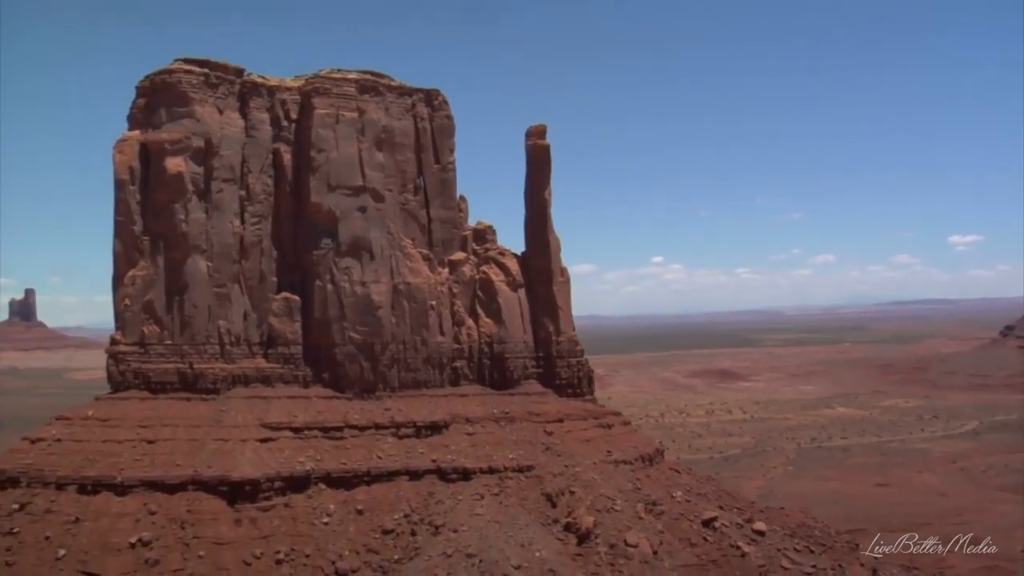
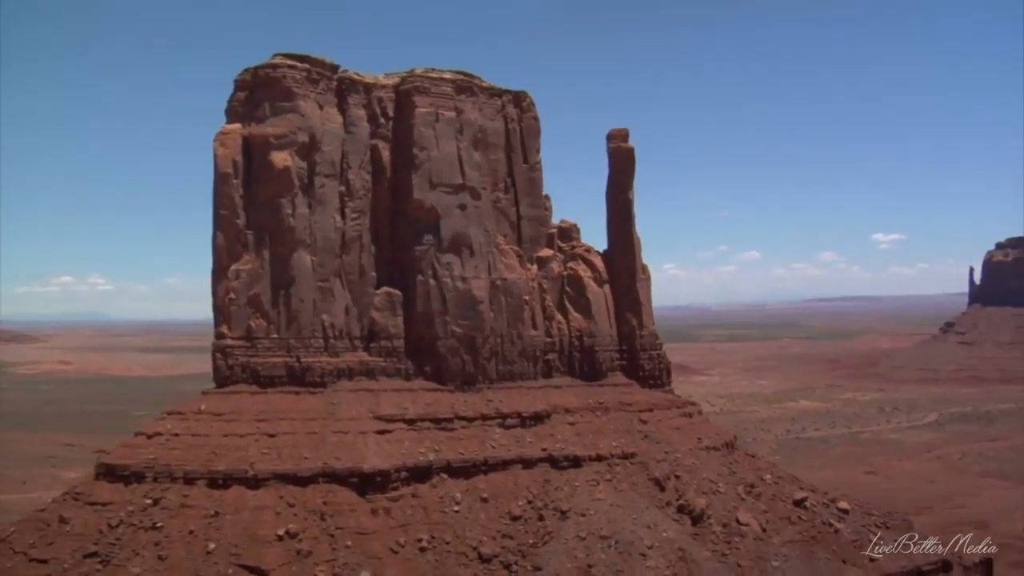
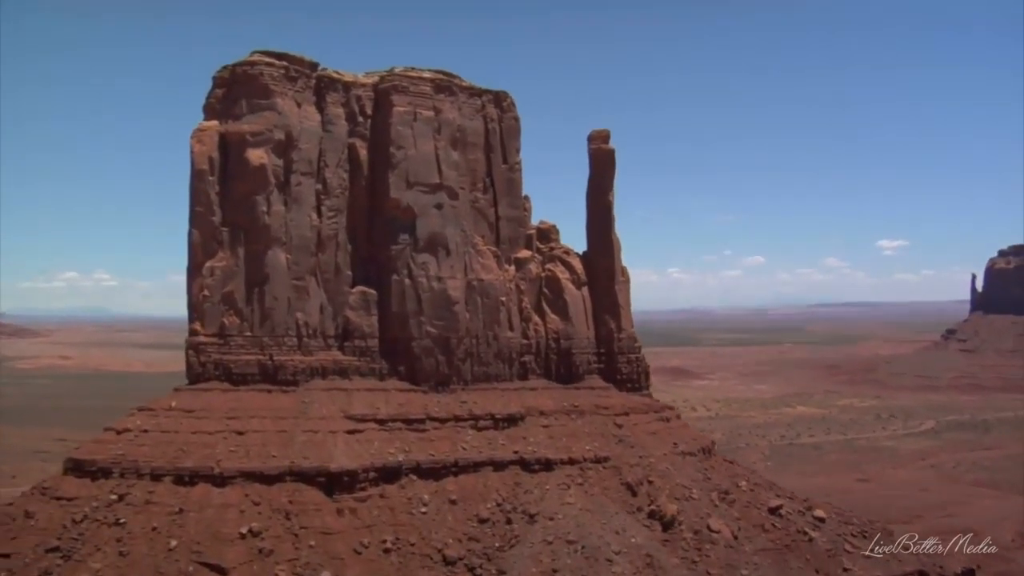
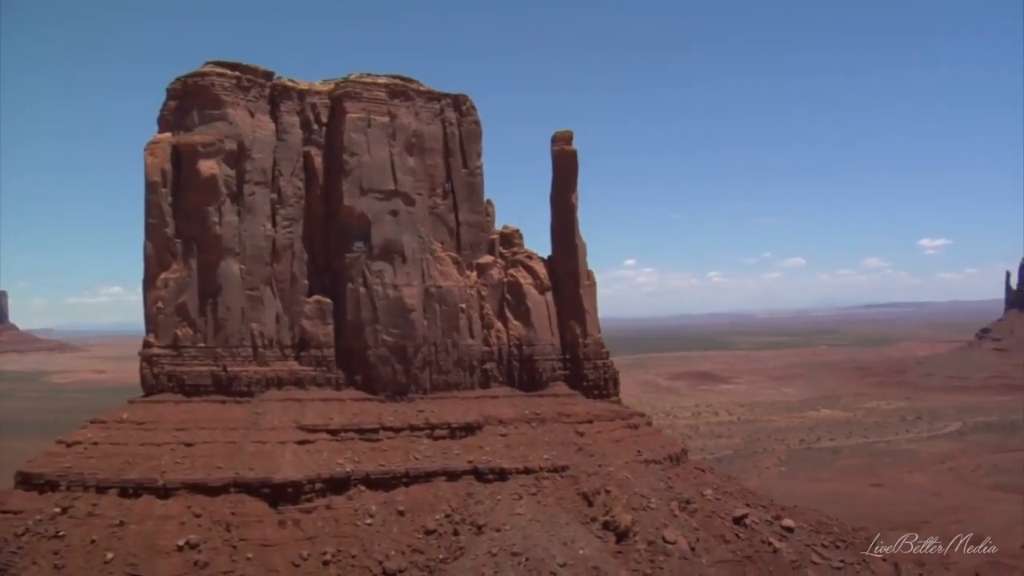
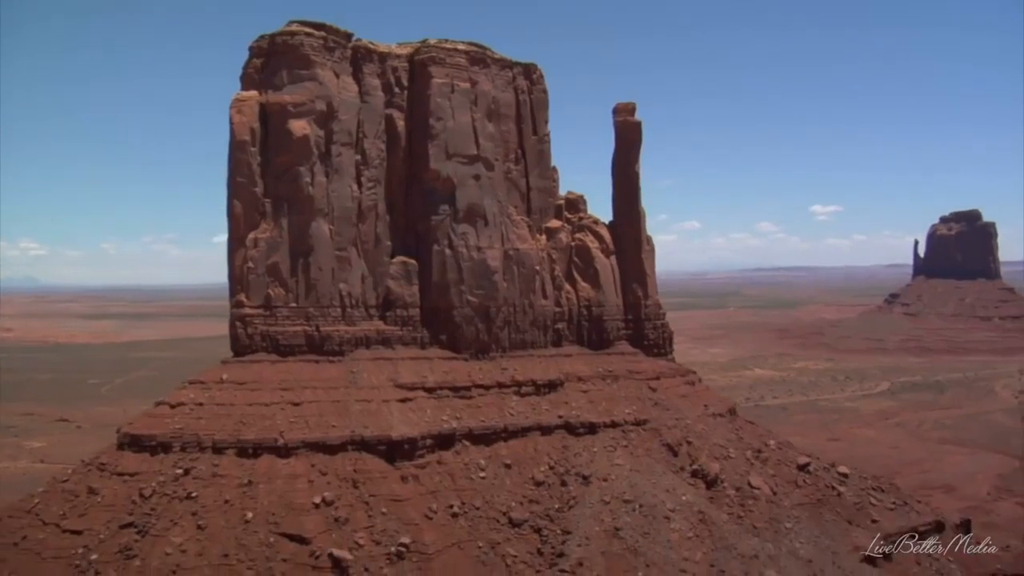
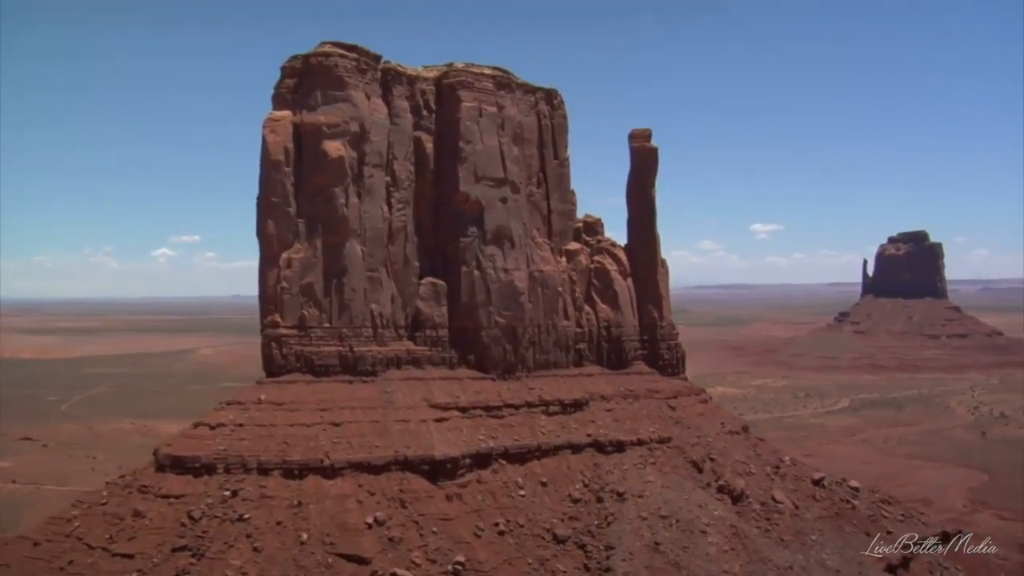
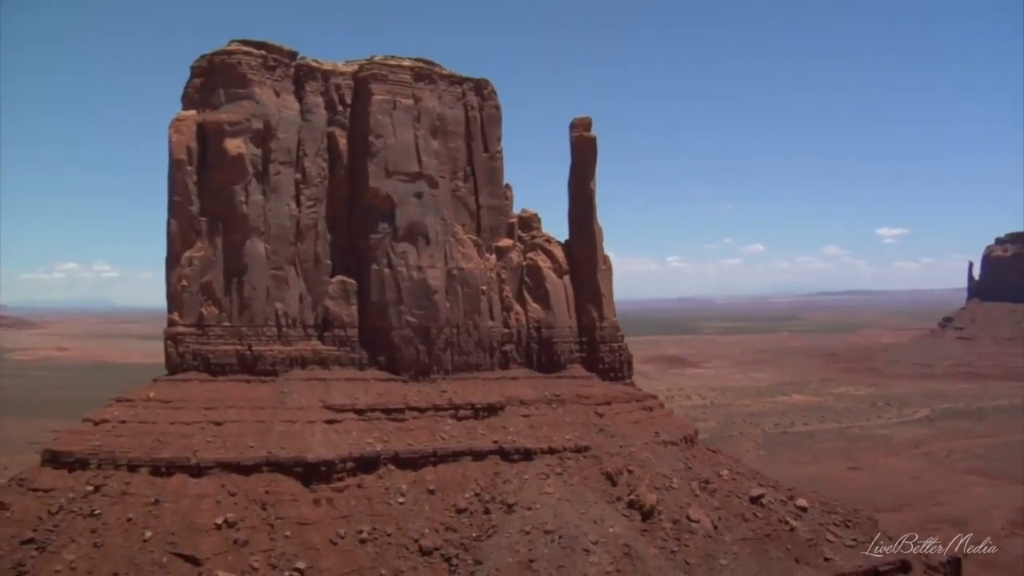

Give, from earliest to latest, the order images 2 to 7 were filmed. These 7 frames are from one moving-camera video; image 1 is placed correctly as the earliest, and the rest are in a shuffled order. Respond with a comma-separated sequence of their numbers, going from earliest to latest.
4, 7, 3, 2, 5, 6
